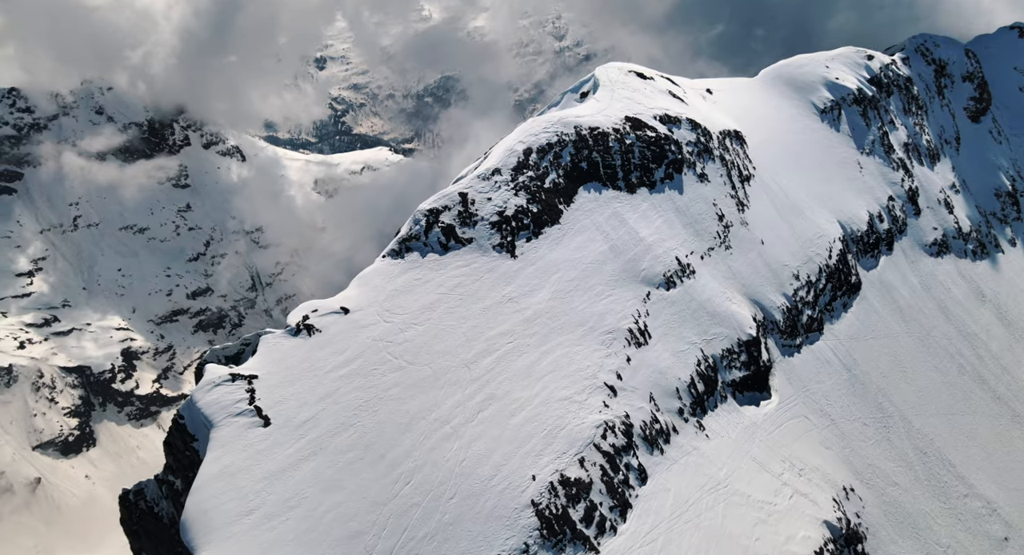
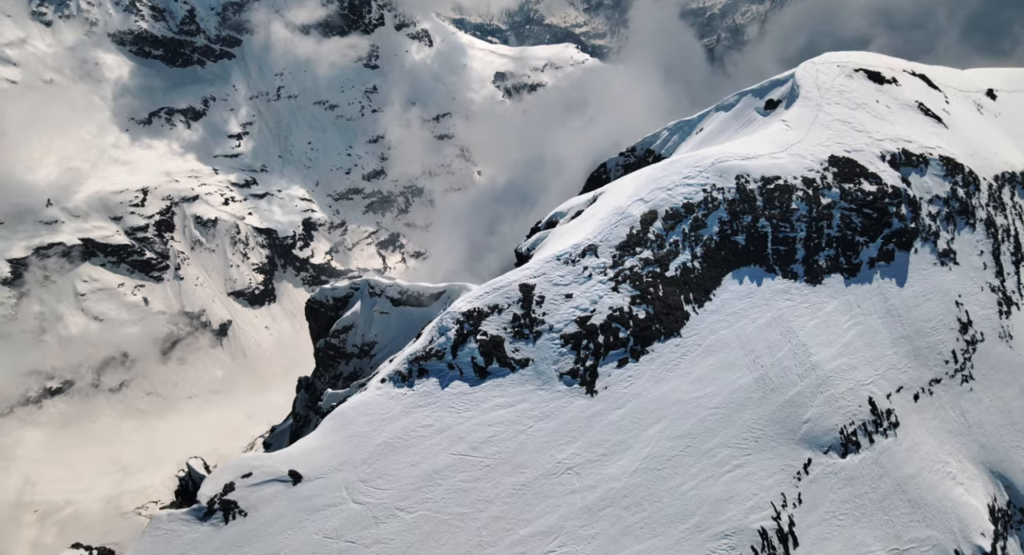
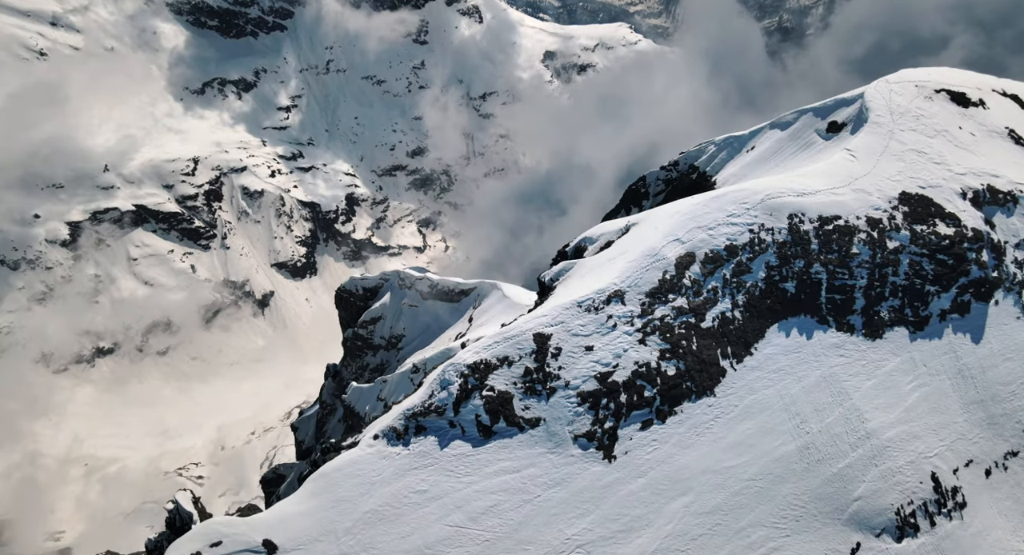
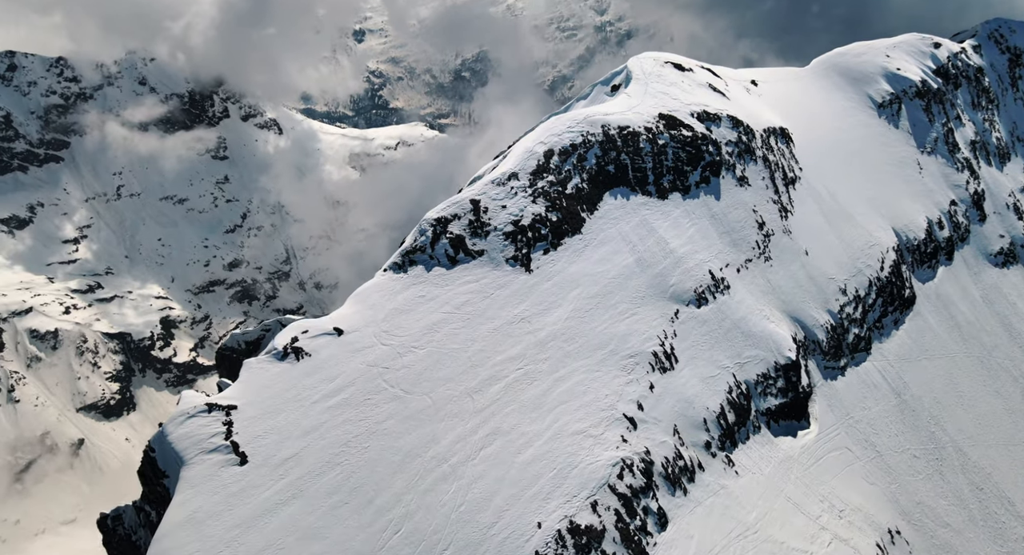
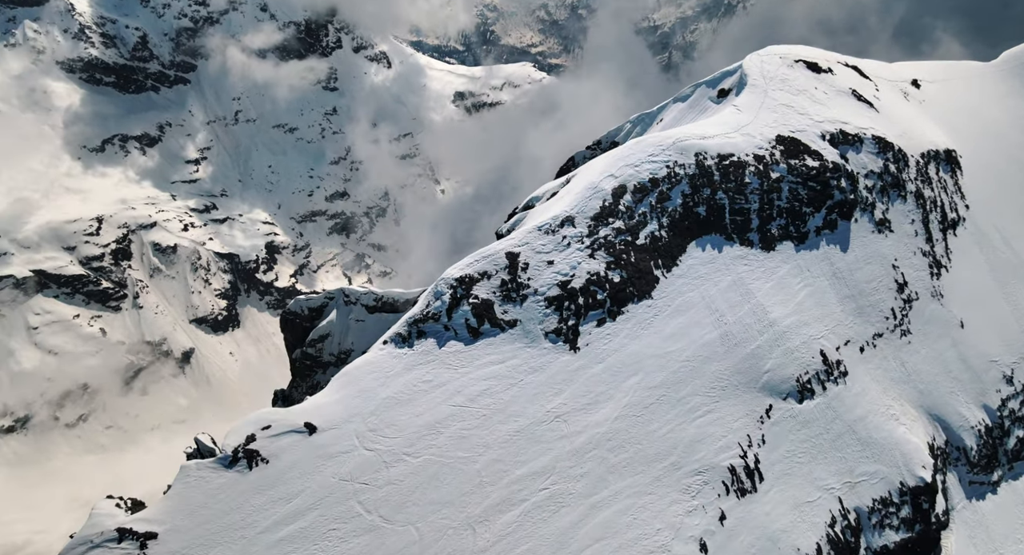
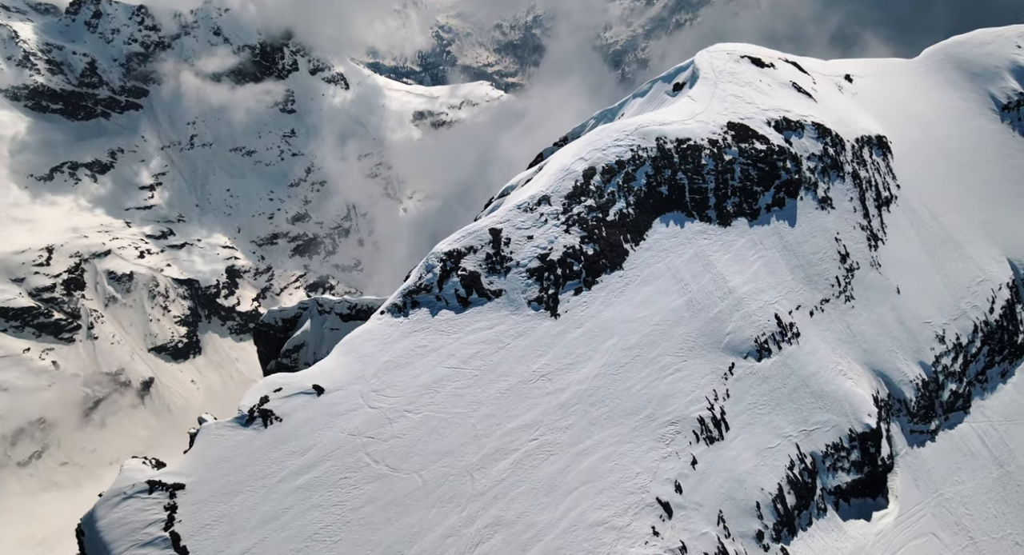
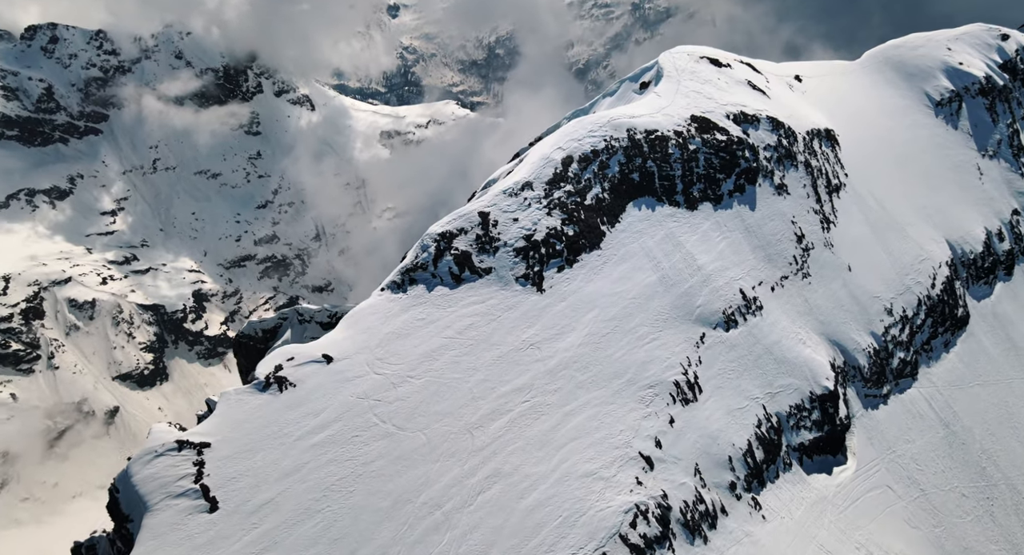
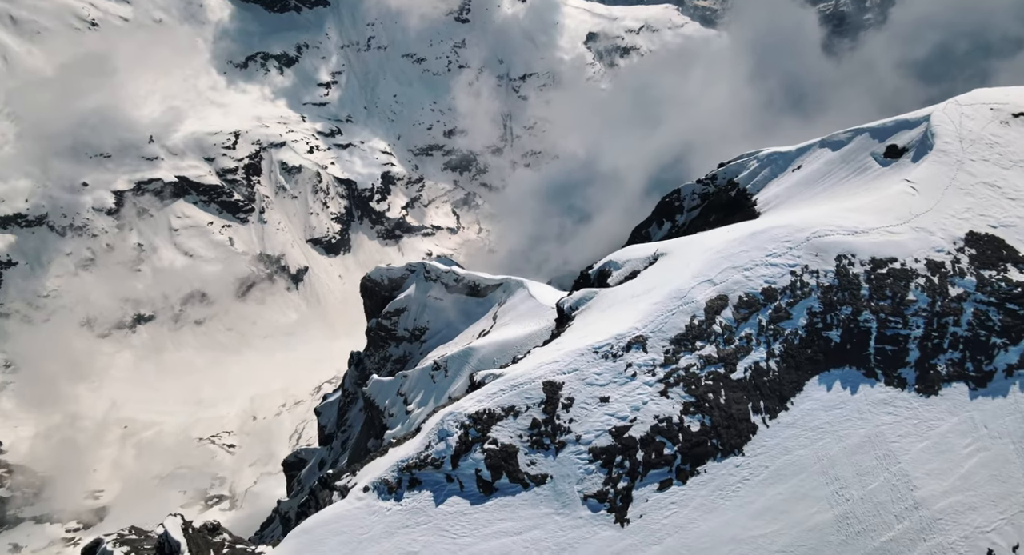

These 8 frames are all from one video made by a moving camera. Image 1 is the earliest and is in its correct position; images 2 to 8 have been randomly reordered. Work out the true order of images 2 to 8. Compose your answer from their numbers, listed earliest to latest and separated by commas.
4, 7, 6, 5, 2, 3, 8
